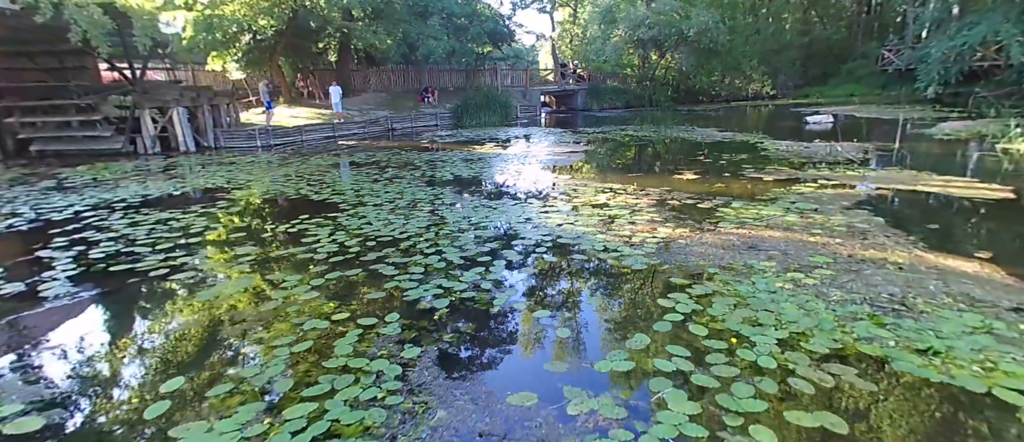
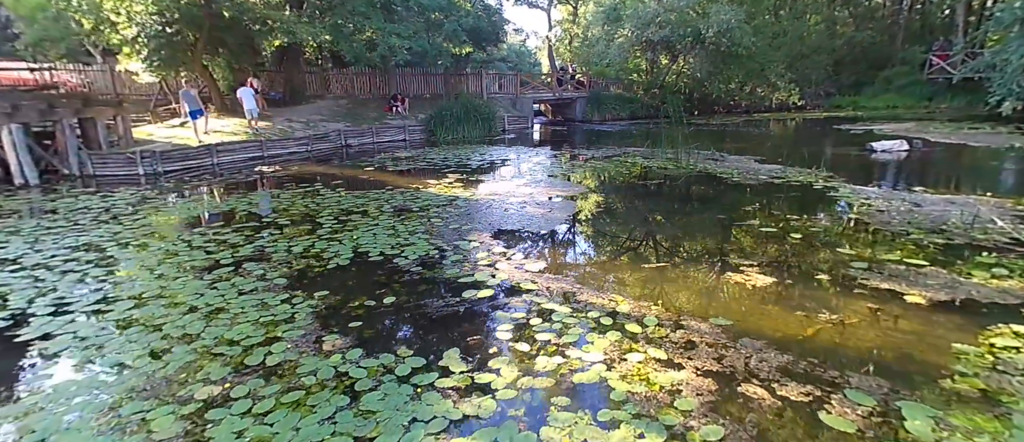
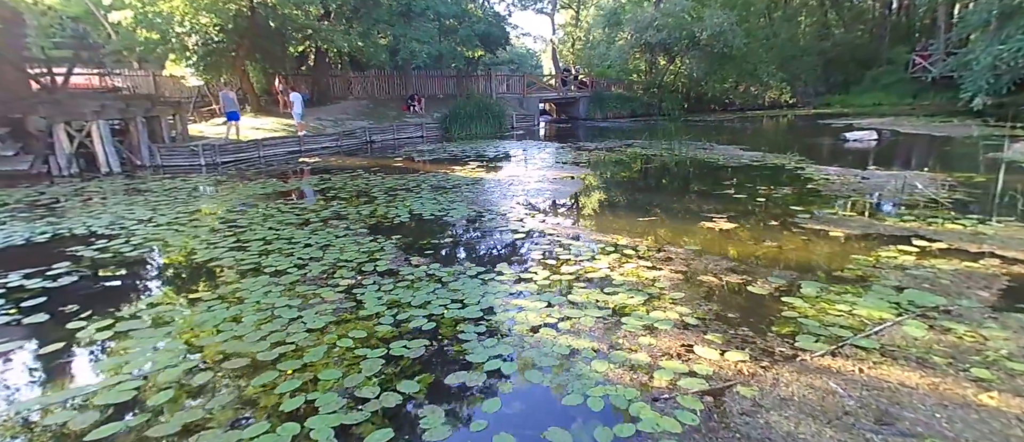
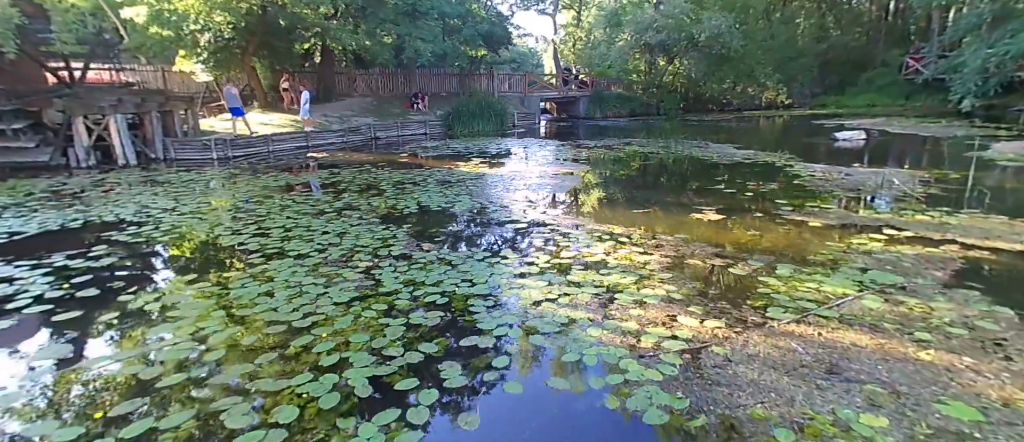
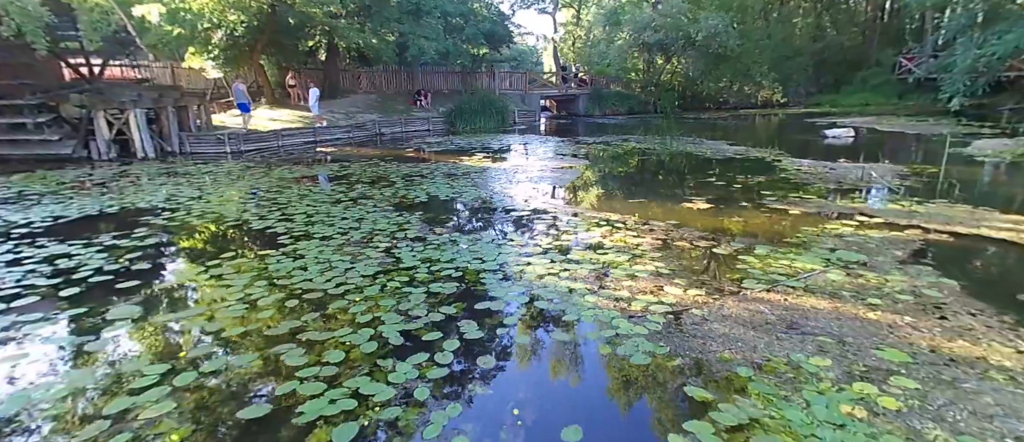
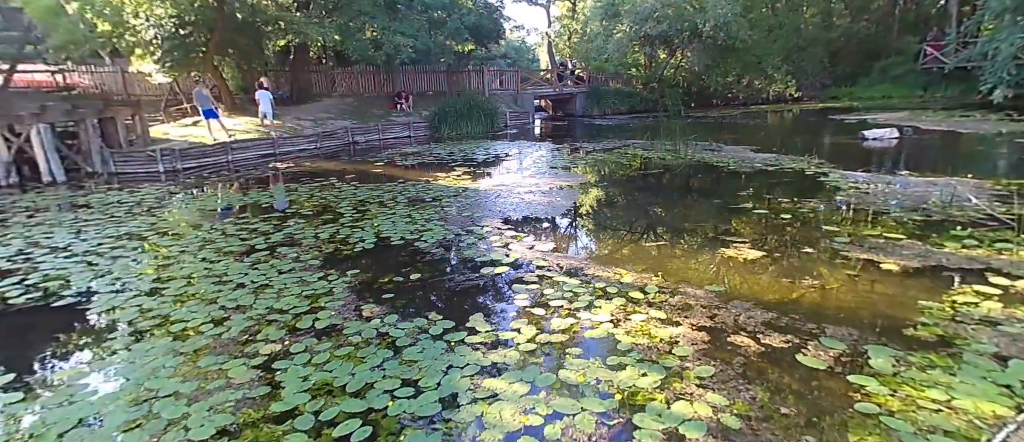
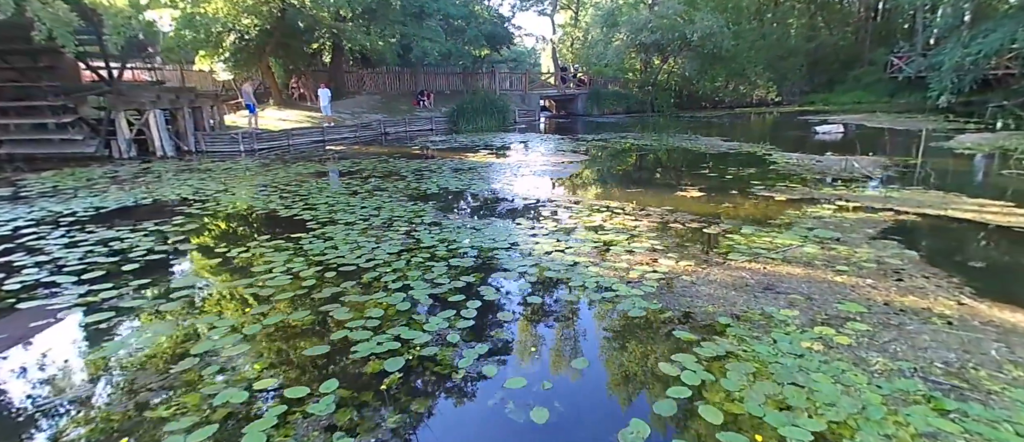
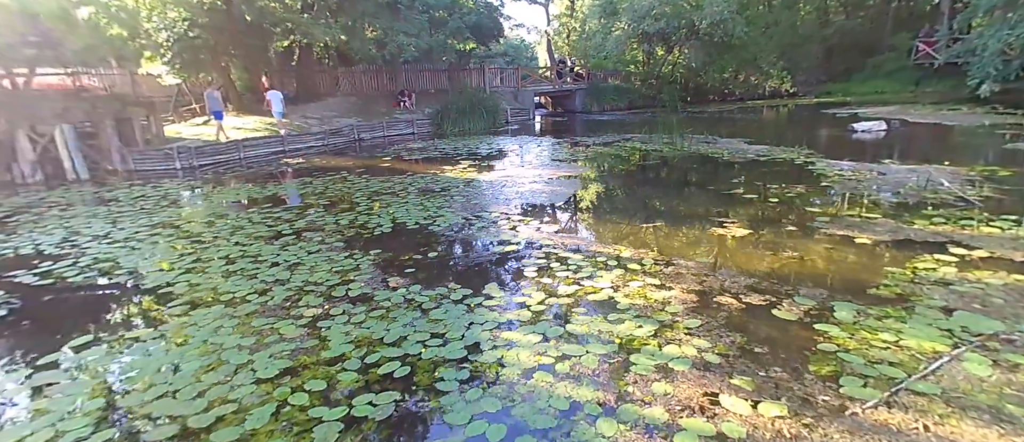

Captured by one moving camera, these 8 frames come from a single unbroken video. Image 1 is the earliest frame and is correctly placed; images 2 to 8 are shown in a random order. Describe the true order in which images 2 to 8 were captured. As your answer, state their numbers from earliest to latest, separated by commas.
7, 5, 4, 3, 8, 6, 2
